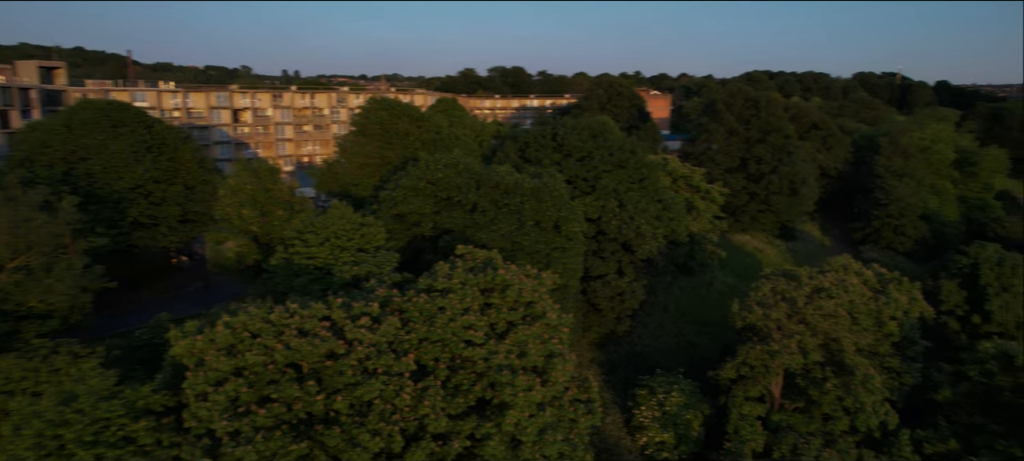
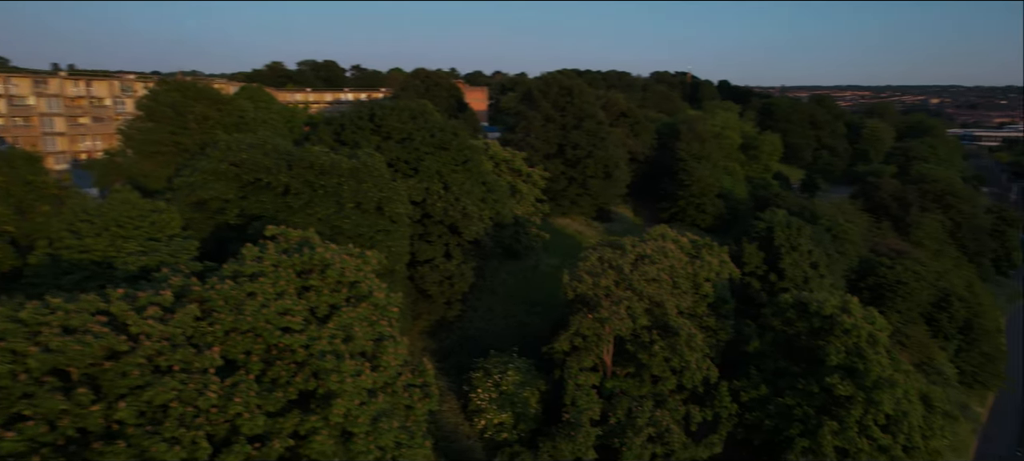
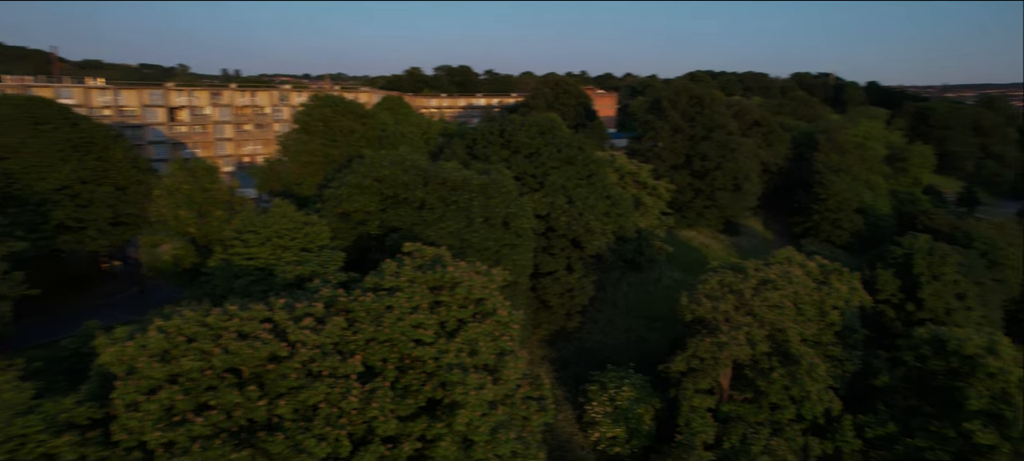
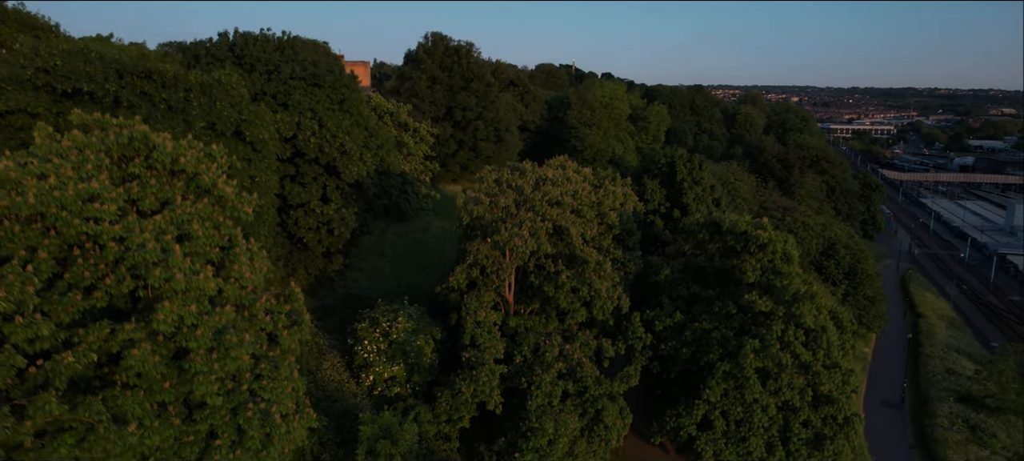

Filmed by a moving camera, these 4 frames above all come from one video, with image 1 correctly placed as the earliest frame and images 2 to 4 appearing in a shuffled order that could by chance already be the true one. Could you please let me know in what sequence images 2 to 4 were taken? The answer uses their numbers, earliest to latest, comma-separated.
3, 2, 4
